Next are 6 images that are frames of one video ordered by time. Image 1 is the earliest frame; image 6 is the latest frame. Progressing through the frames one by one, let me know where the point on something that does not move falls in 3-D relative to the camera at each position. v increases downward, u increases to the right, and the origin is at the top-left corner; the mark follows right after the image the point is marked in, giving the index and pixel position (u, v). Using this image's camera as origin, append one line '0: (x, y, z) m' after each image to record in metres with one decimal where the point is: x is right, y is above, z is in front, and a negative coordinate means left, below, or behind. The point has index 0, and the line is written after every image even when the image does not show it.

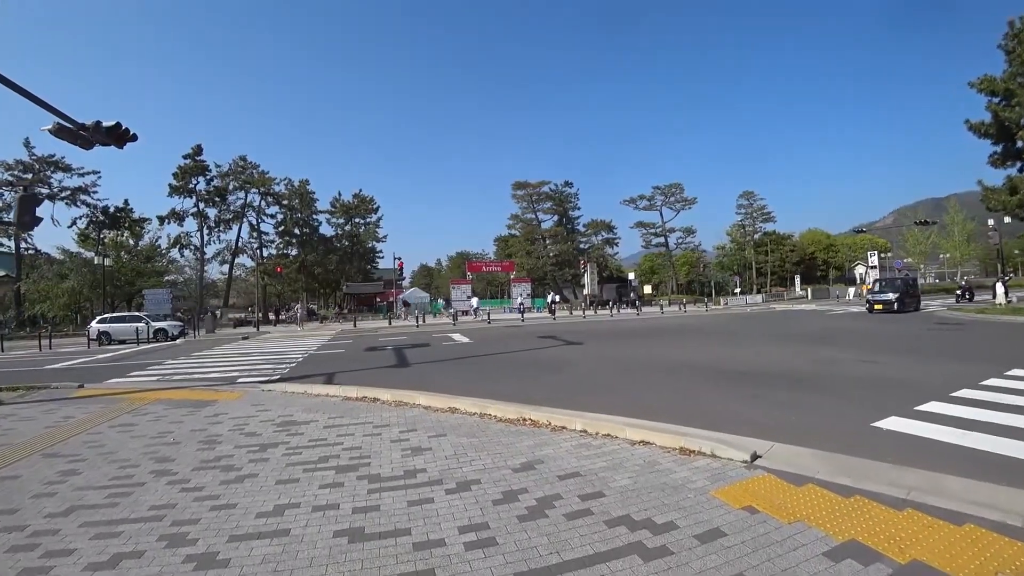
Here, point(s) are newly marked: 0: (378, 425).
0: (-2.0, -2.1, +8.6) m
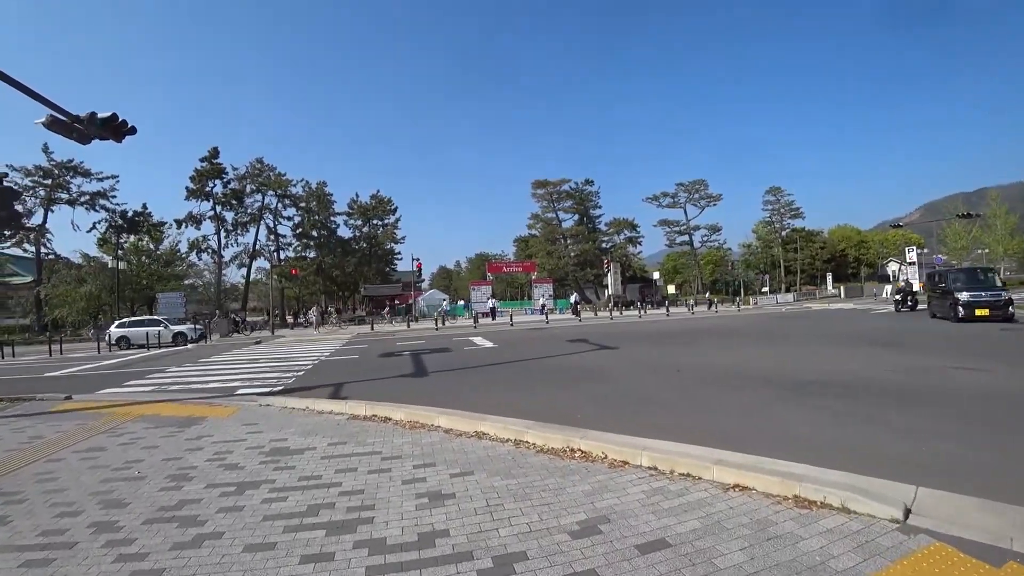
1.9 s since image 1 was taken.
0: (-1.5, -2.0, +6.9) m
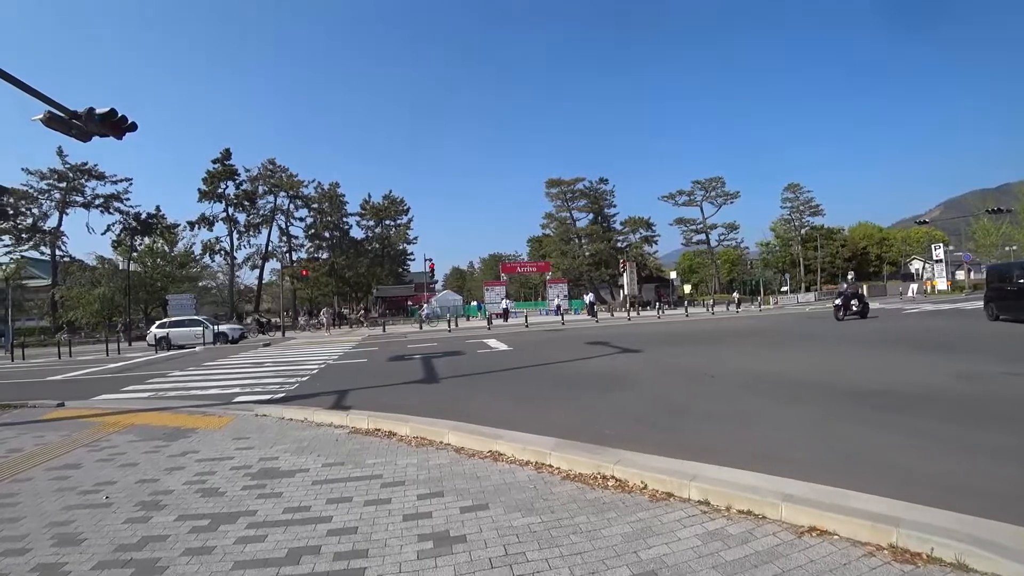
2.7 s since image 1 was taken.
0: (-1.2, -2.0, +5.9) m
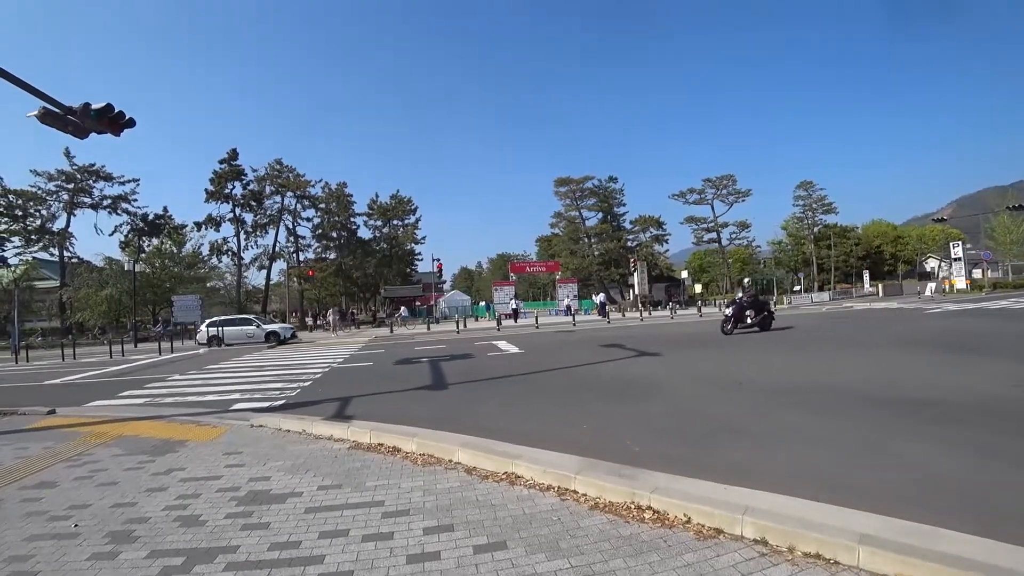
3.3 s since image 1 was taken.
0: (-1.1, -2.0, +5.2) m
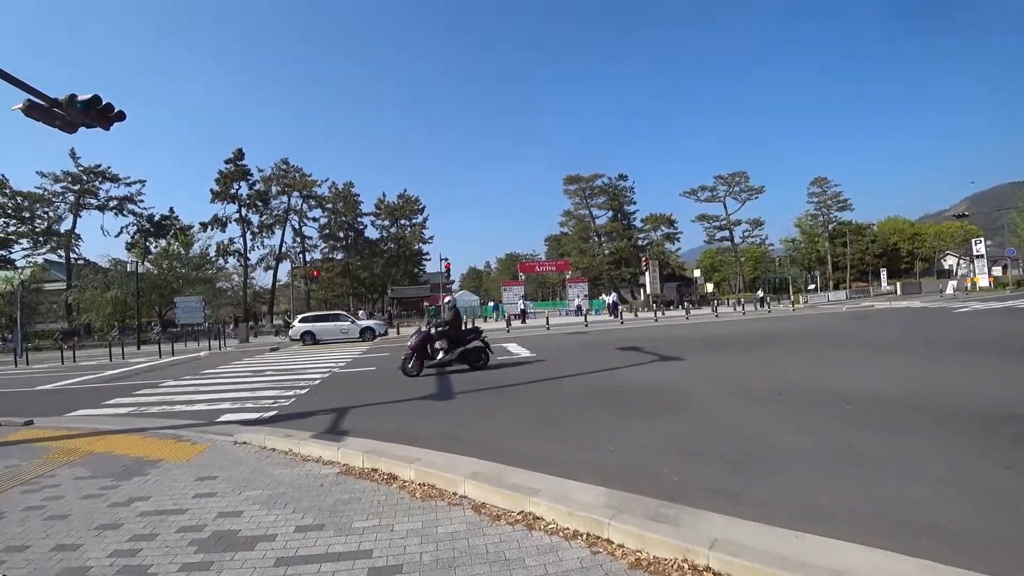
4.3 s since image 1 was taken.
0: (-0.9, -2.0, +4.2) m
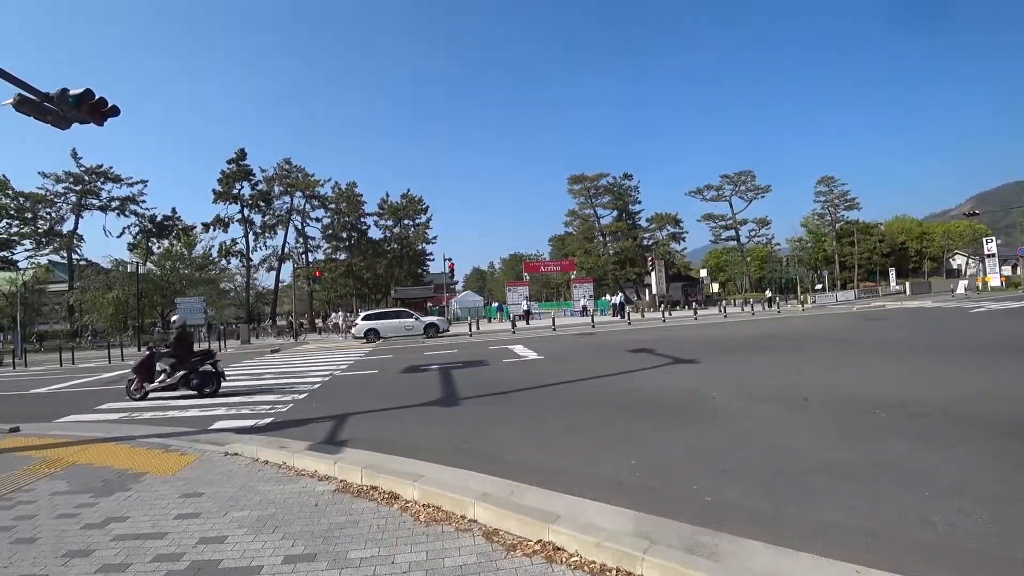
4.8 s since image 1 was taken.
0: (-0.8, -2.0, +3.6) m
